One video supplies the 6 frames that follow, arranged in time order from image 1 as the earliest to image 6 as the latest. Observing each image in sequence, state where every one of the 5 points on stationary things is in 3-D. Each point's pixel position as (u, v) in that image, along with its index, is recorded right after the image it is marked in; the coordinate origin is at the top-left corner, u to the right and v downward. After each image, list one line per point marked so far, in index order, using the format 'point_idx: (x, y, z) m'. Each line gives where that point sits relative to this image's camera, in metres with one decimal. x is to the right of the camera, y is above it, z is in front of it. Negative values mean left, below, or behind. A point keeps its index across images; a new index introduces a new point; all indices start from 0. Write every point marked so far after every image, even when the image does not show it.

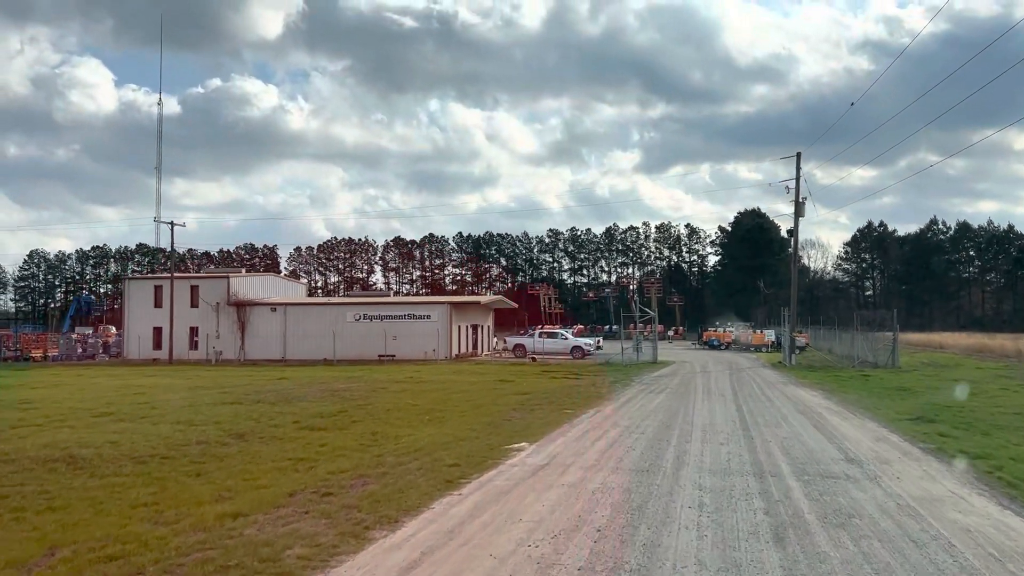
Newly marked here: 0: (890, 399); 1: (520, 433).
0: (+10.2, -3.0, +19.7) m
1: (+0.2, -2.9, +14.2) m
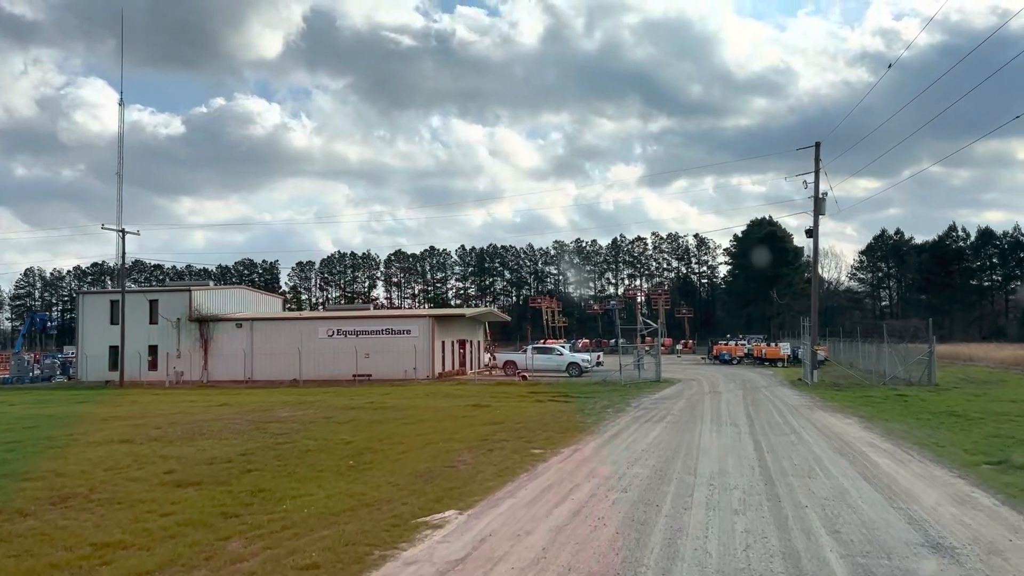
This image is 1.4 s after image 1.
0: (+9.3, -3.0, +15.7) m
1: (-0.8, -2.9, +10.3) m
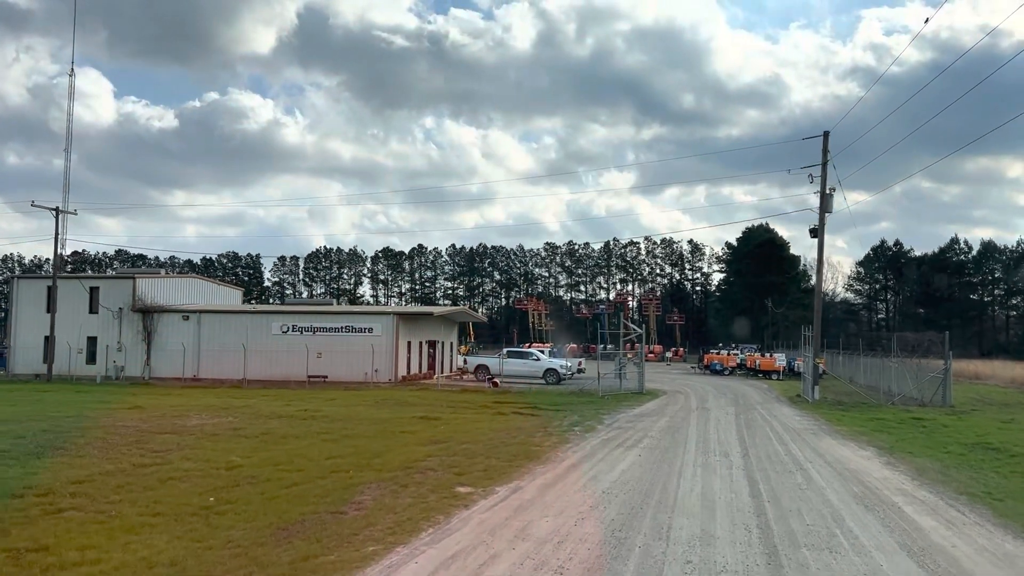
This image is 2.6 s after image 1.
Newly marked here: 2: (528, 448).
0: (+8.2, -3.1, +12.4) m
1: (-1.9, -2.6, +7.0) m
2: (+0.3, -3.1, +14.3) m
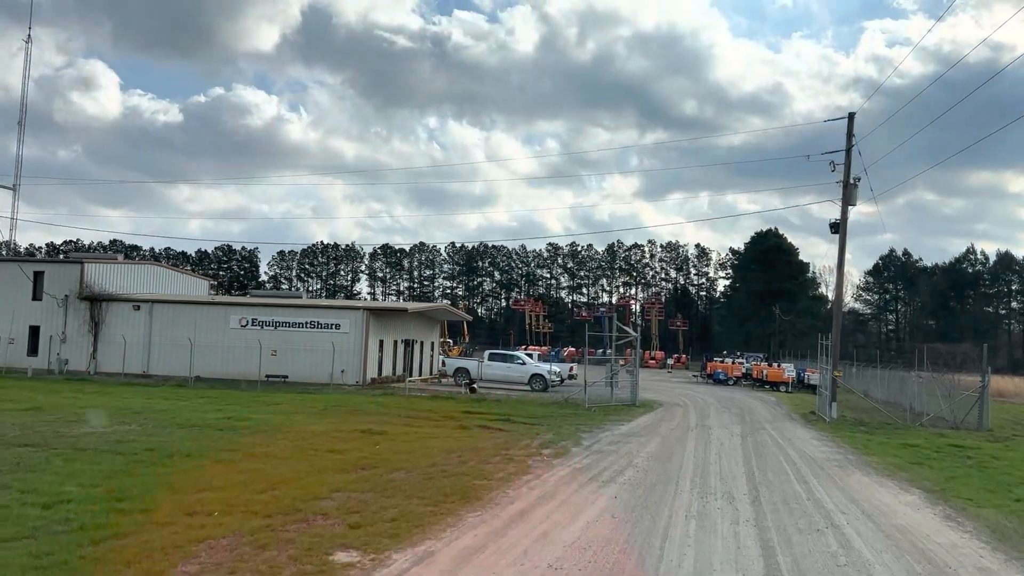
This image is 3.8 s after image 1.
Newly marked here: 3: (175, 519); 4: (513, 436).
0: (+7.2, -3.0, +9.0) m
1: (-2.9, -2.3, +3.6) m
2: (-0.6, -2.9, +10.9) m
3: (-3.9, -2.7, +8.6) m
4: (0.0, -3.5, +17.0) m
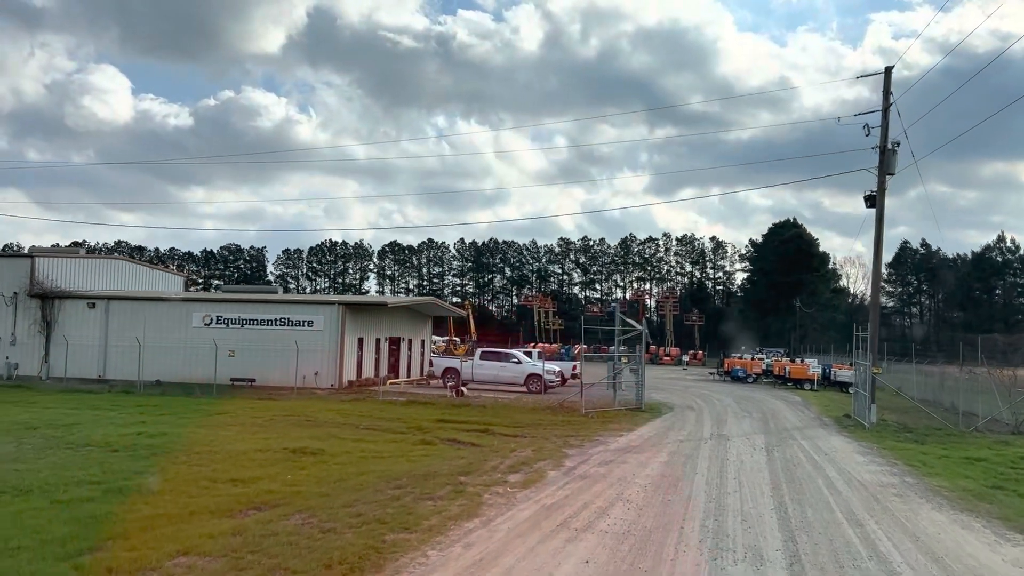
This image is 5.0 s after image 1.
0: (+6.5, -2.6, +5.6) m
1: (-3.8, -2.1, +0.4) m
2: (-1.3, -2.6, +7.7) m
3: (-4.7, -2.4, +5.4) m
4: (-0.6, -3.1, +13.7) m
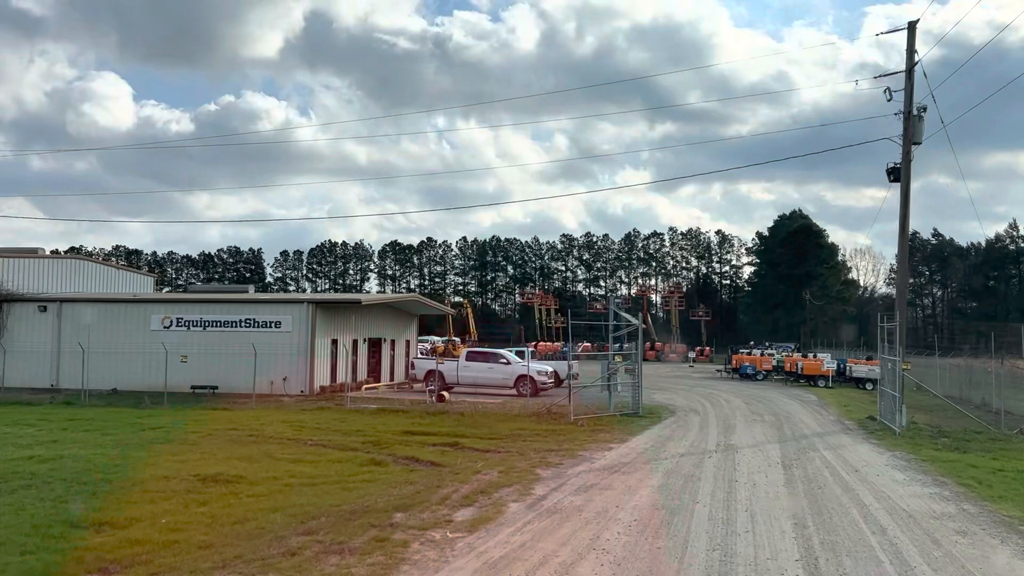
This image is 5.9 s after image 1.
0: (+5.8, -2.3, +3.1) m
1: (-4.5, -2.0, -1.9) m
2: (-2.0, -2.4, +5.3) m
3: (-5.4, -2.3, +3.0) m
4: (-1.2, -2.9, +11.3) m
